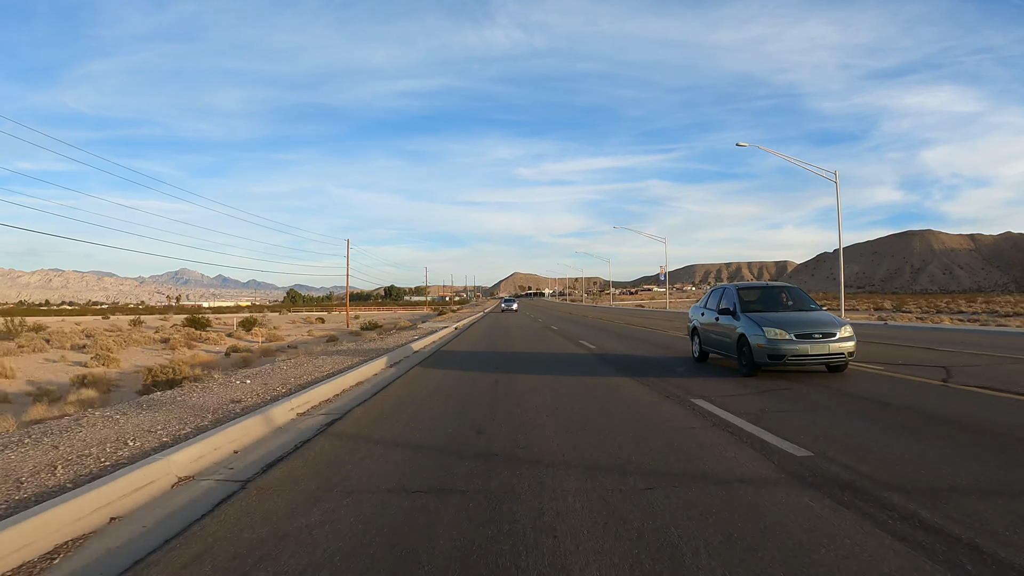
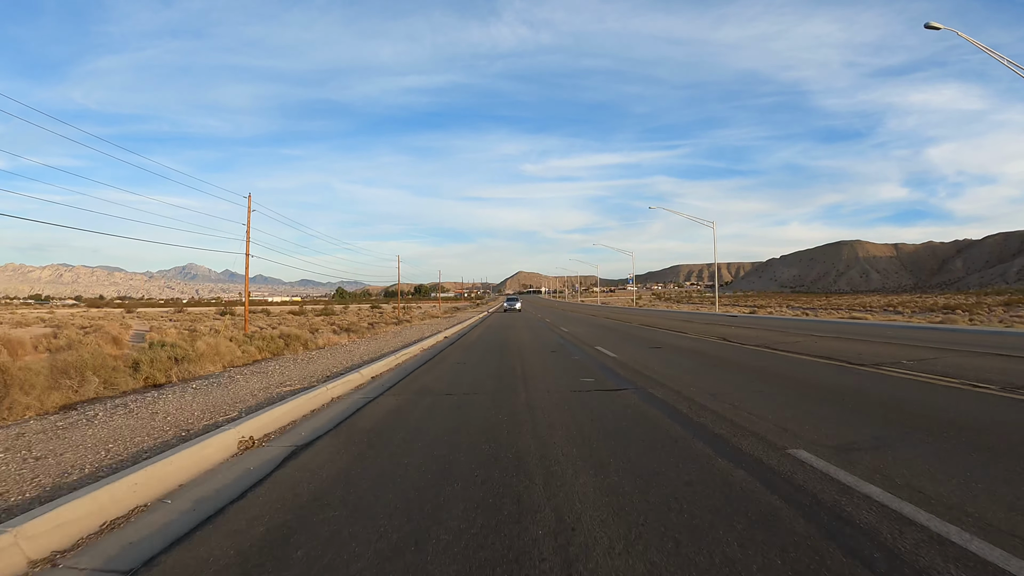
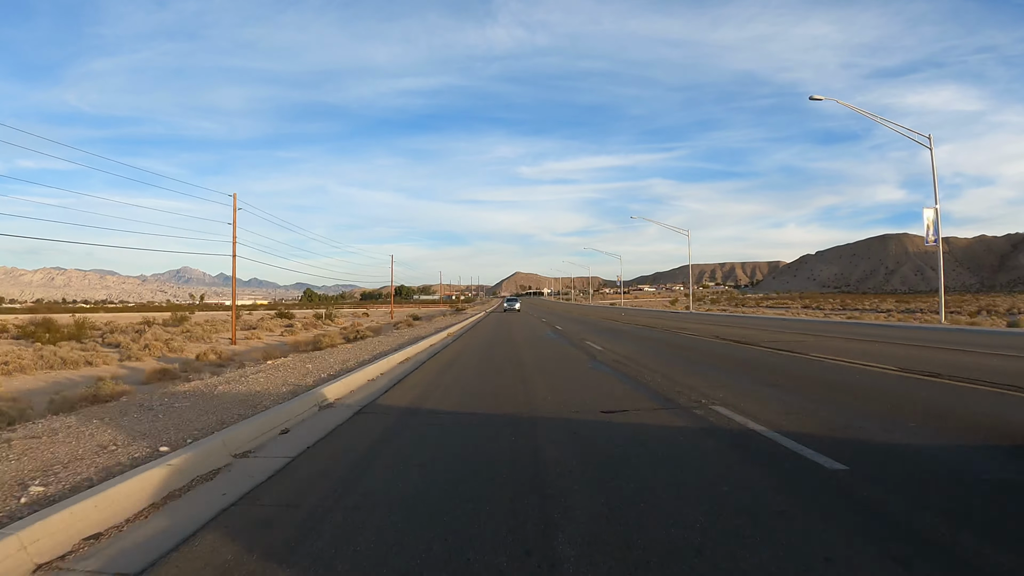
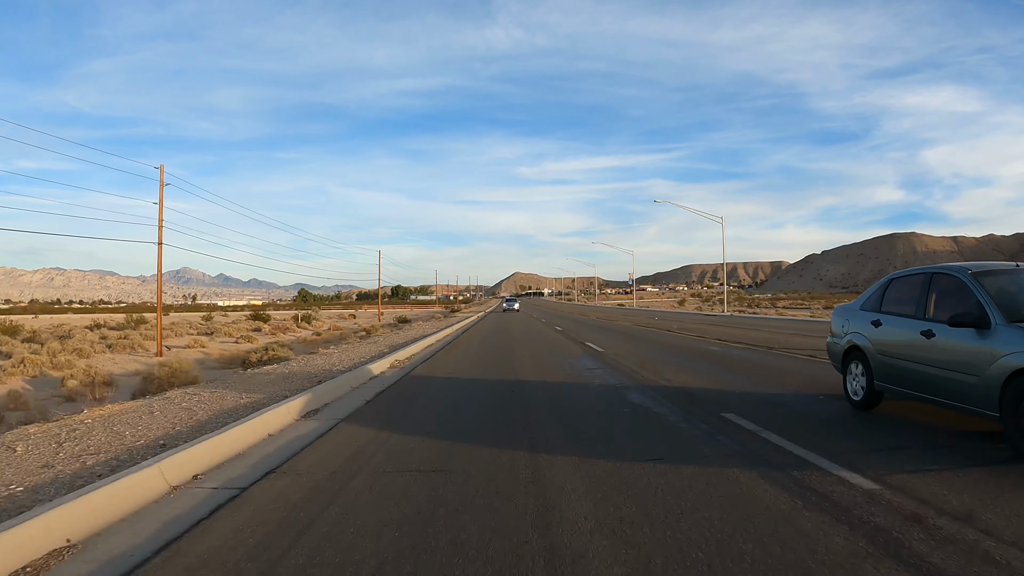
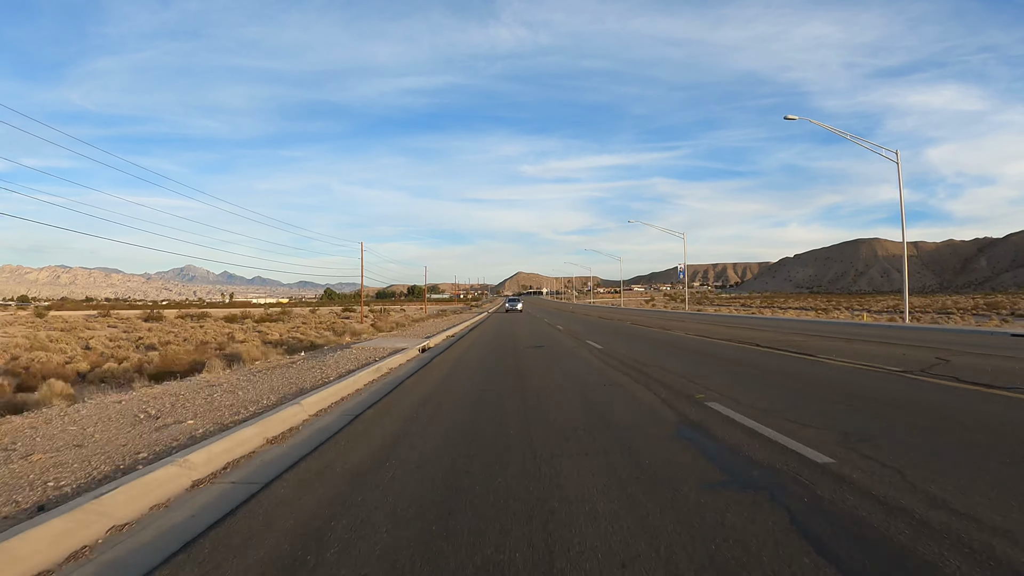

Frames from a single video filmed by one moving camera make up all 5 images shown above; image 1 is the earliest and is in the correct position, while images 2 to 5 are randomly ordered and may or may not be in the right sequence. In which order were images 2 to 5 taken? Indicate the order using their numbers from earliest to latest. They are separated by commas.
4, 3, 5, 2
